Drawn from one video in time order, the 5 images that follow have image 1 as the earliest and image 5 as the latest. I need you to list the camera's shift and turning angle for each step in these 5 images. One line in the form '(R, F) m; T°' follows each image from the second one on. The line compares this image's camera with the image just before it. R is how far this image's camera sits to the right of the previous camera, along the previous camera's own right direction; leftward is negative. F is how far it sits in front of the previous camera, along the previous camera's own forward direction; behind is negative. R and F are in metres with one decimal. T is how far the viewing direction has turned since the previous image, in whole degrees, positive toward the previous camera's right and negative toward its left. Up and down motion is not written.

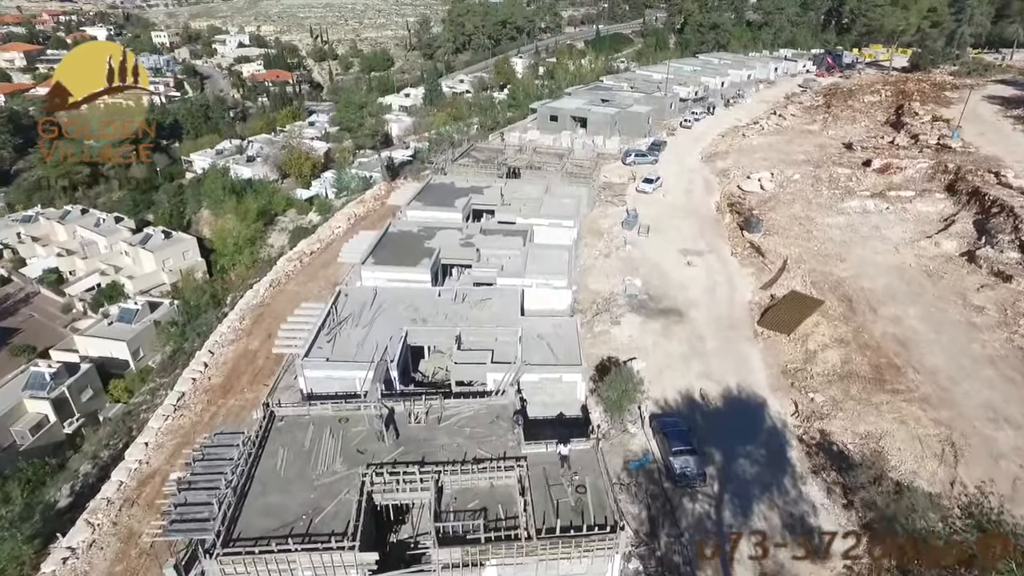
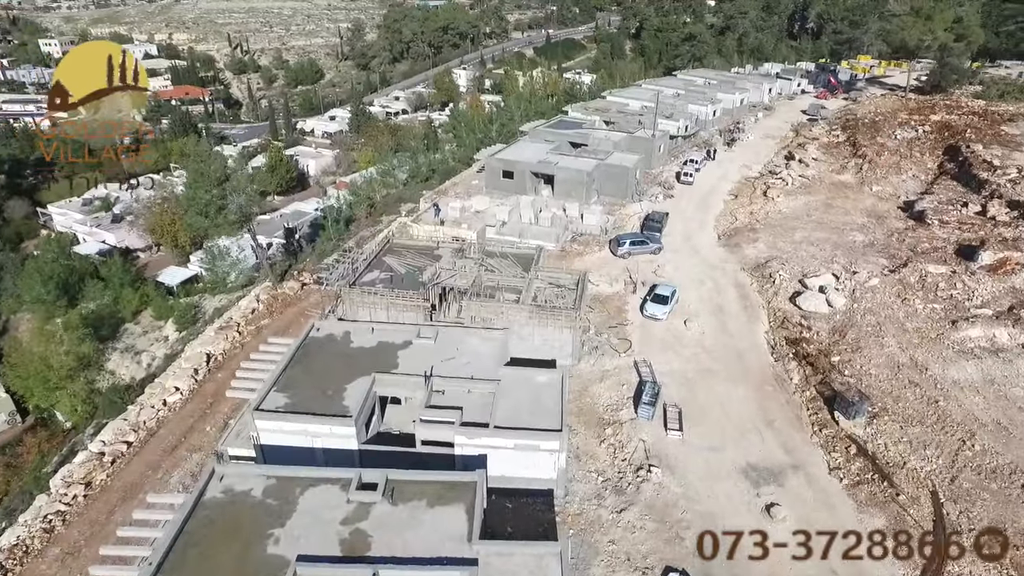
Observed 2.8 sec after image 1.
(+0.7, +14.3) m; +4°
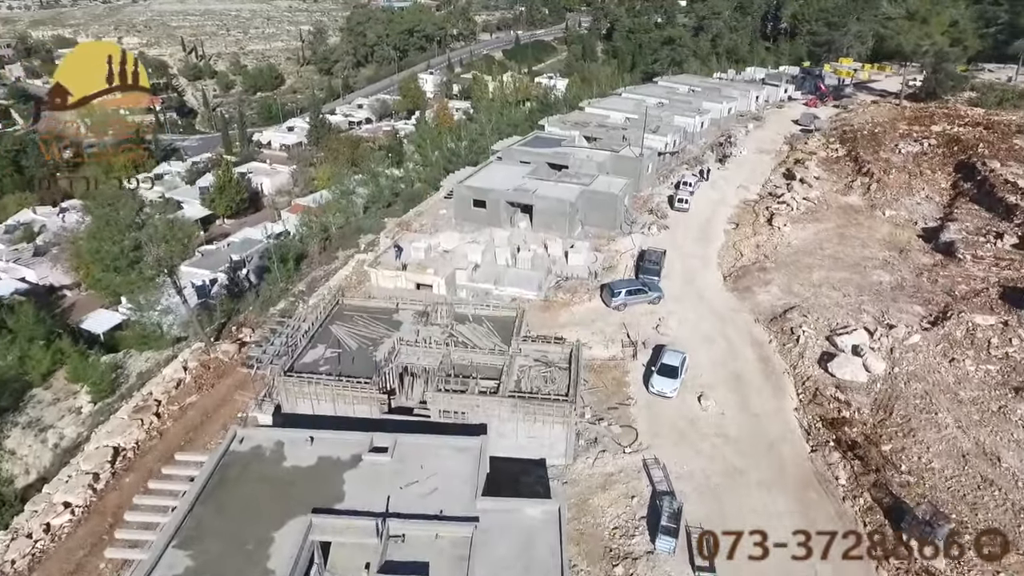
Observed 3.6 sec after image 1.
(-0.1, +4.7) m; +2°
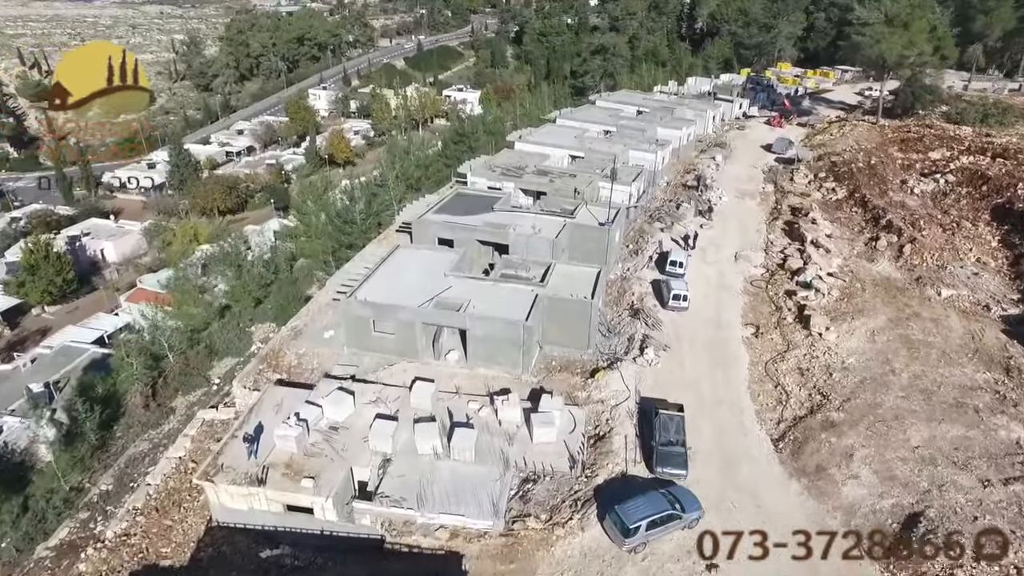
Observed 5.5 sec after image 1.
(-0.1, +11.5) m; +7°
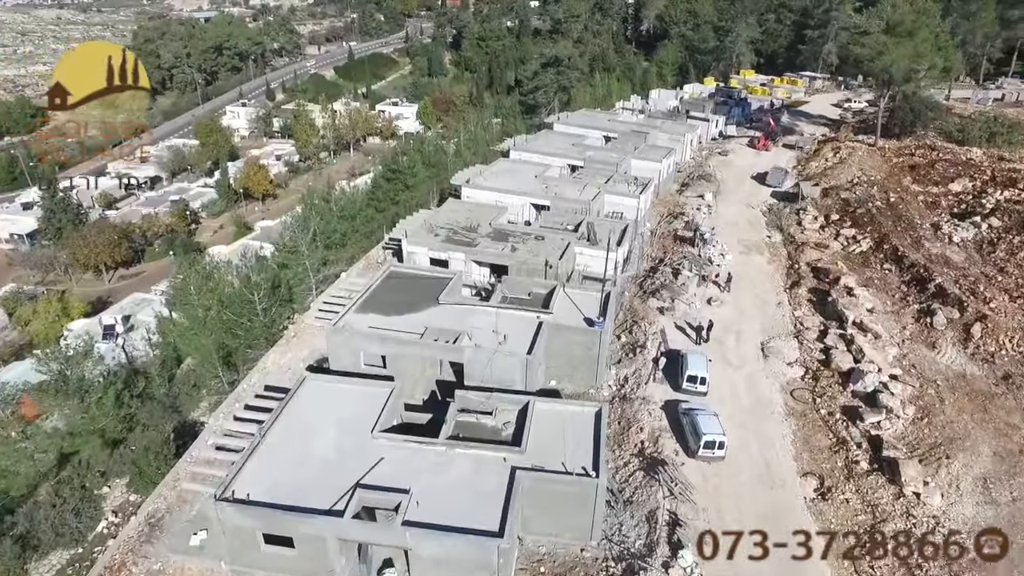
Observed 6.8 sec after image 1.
(-0.2, +7.9) m; +5°
